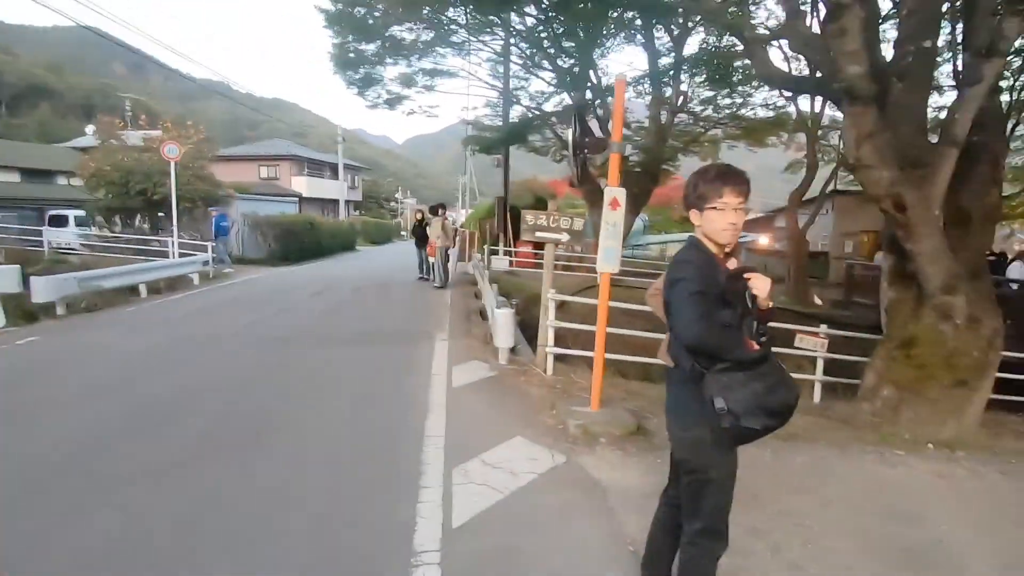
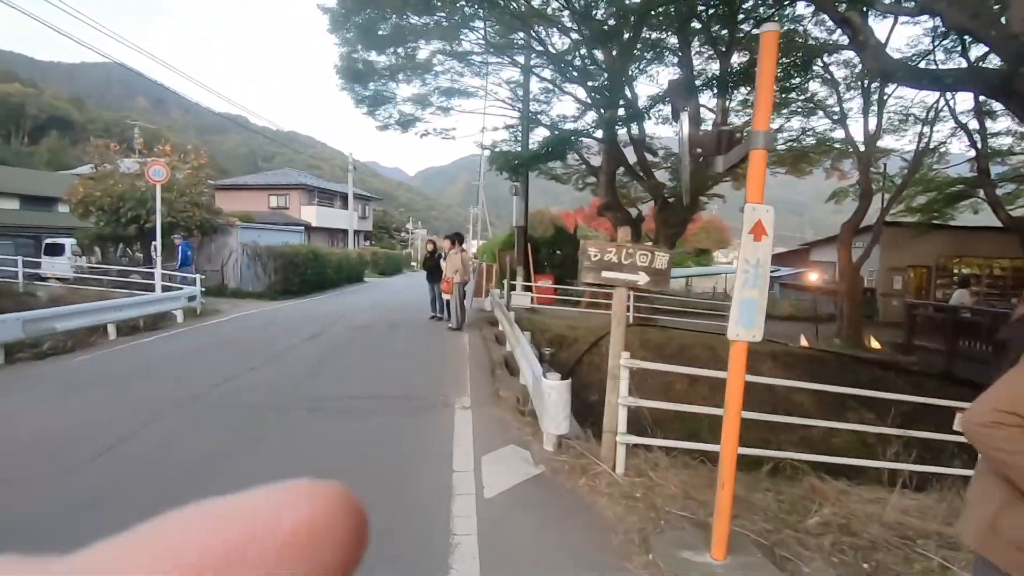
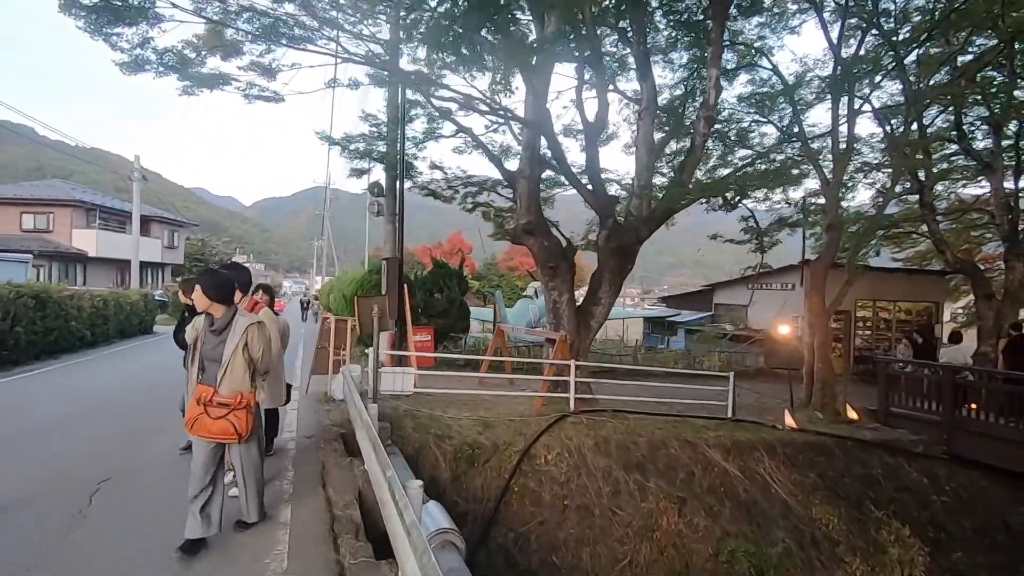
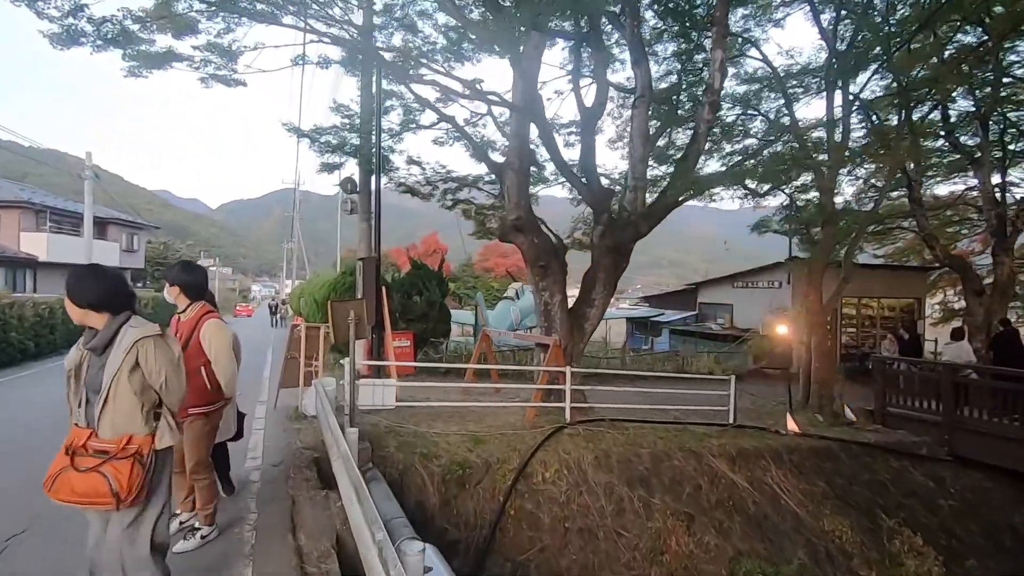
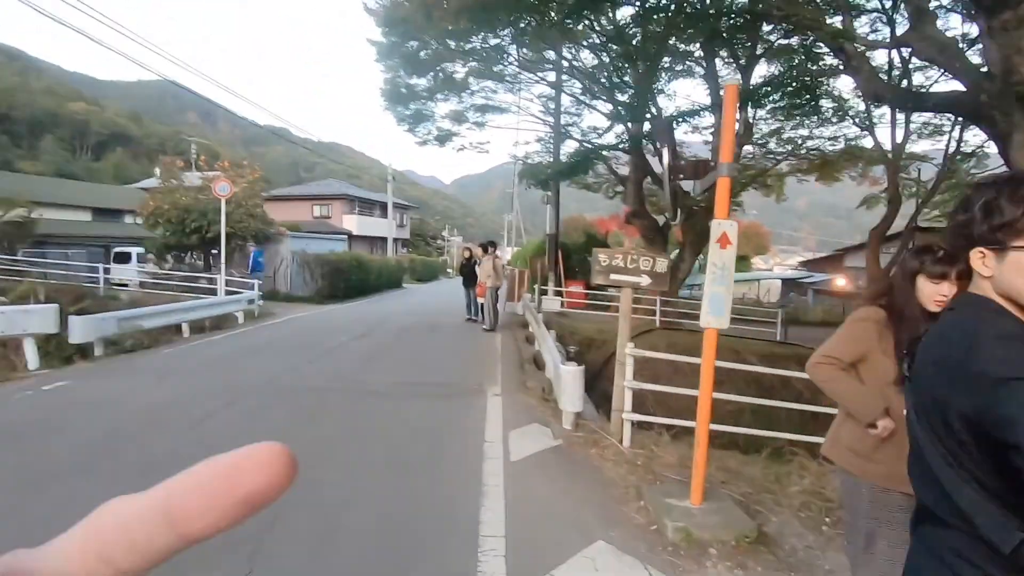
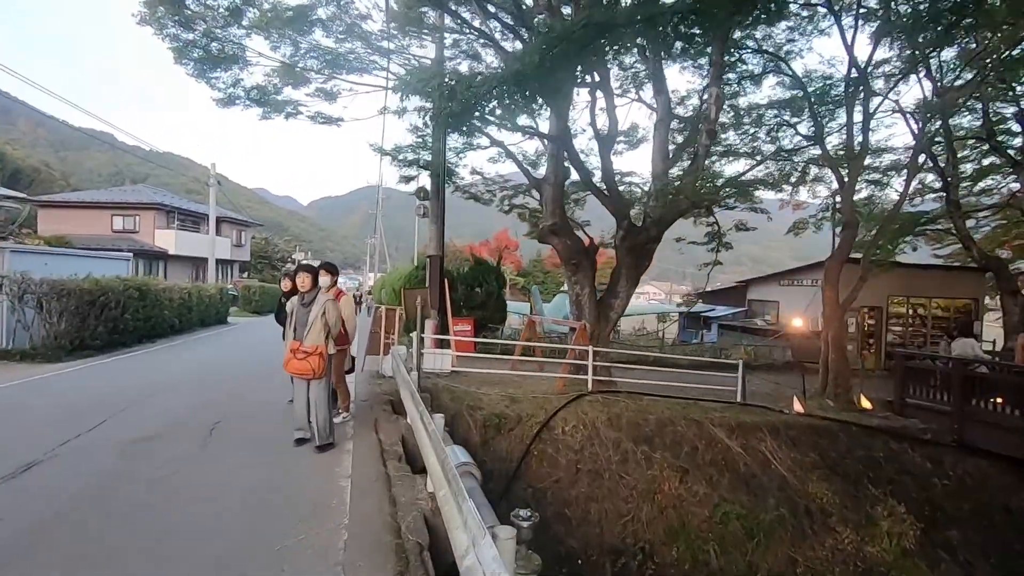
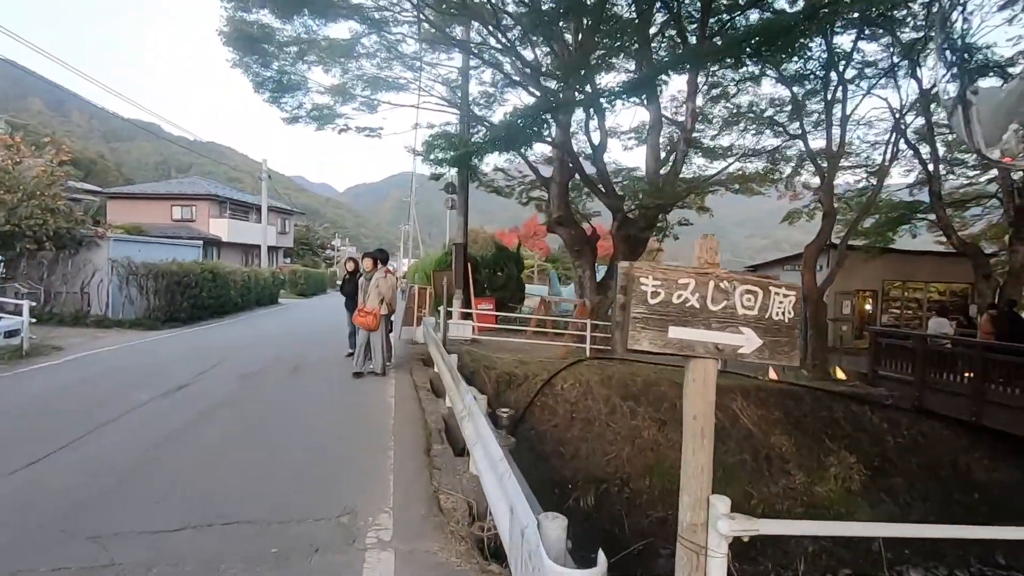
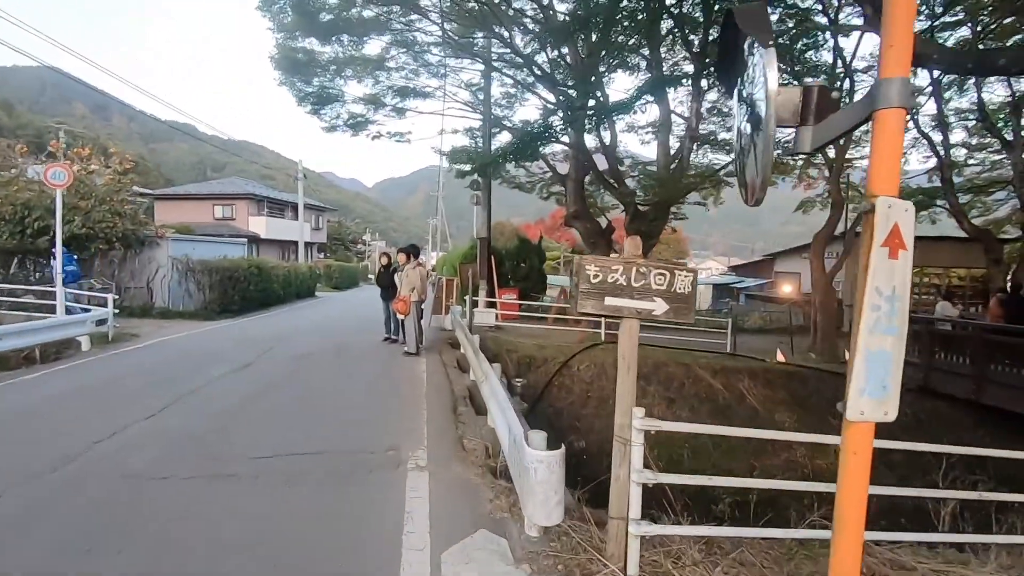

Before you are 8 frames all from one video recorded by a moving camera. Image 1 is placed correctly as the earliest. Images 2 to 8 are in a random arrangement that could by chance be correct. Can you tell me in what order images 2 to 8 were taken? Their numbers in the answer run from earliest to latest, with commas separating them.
5, 2, 8, 7, 6, 3, 4
